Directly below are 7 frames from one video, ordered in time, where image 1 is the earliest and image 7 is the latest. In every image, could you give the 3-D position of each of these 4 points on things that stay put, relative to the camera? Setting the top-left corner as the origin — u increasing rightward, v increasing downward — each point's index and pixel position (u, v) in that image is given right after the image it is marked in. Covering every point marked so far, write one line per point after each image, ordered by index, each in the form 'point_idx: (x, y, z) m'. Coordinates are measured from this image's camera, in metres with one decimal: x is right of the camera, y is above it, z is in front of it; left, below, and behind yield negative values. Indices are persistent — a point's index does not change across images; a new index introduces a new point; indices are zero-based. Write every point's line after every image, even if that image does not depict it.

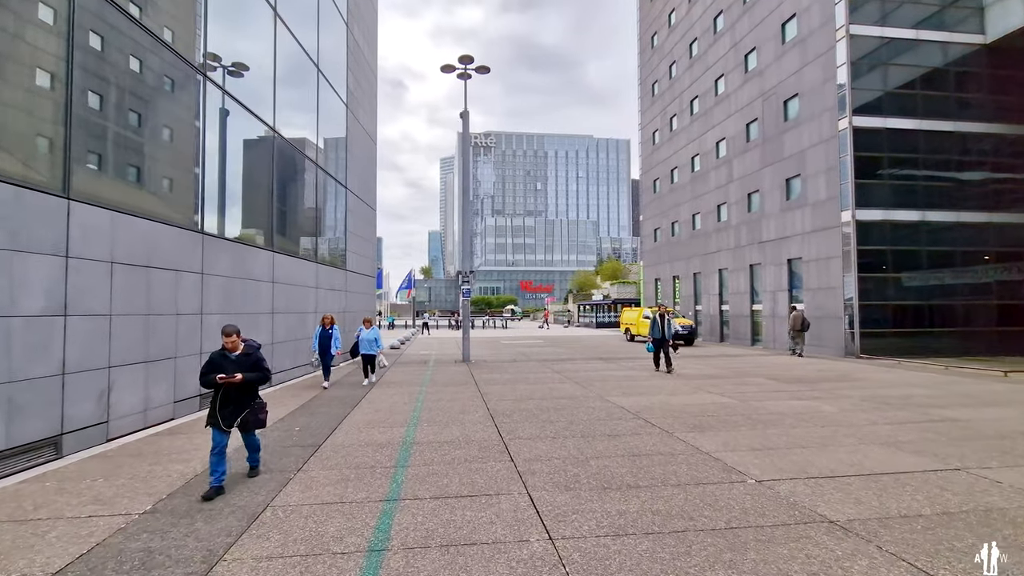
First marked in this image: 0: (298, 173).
0: (-6.4, +3.5, +16.1) m
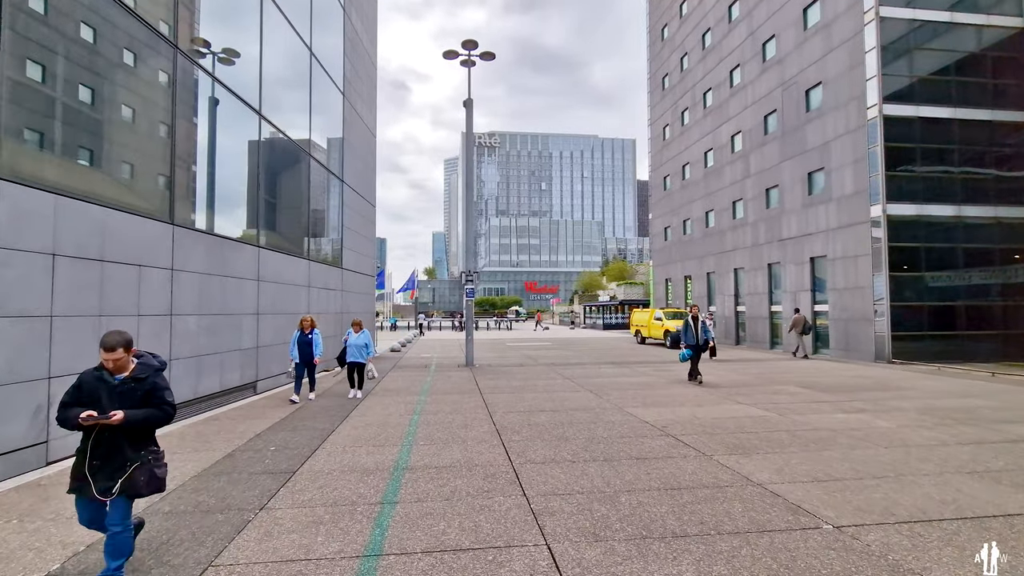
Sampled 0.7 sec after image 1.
0: (-6.2, +3.5, +15.0) m
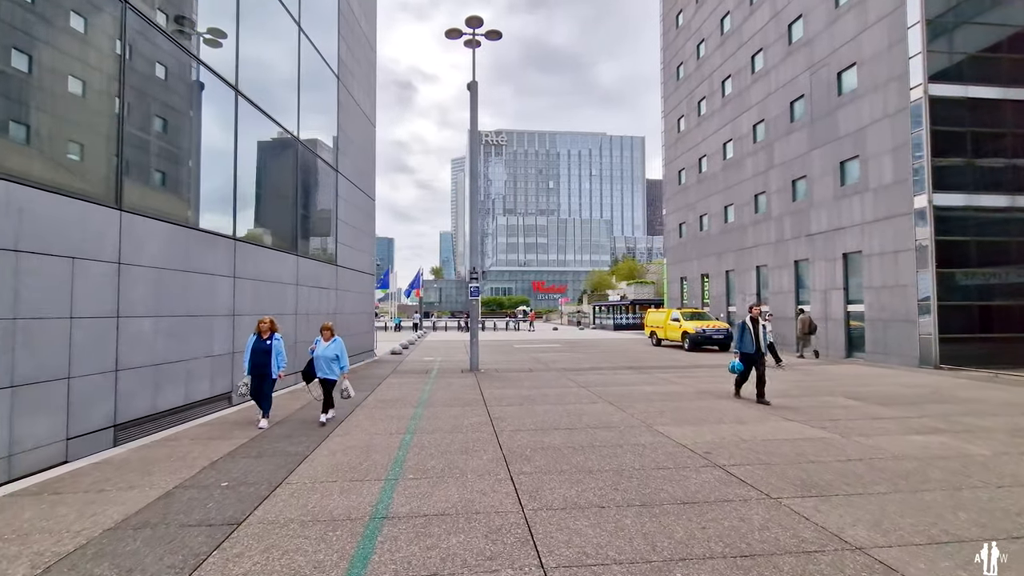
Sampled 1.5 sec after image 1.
0: (-5.9, +3.6, +13.7) m
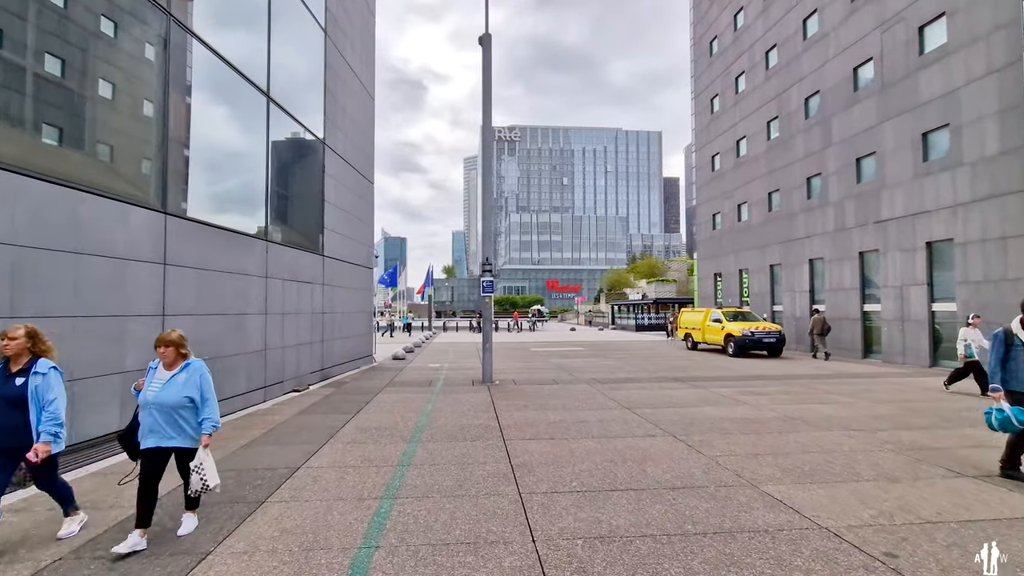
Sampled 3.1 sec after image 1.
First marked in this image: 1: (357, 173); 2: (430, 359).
0: (-5.5, +3.7, +11.0) m
1: (-5.2, +3.8, +17.3) m
2: (-3.1, -2.6, +19.6) m
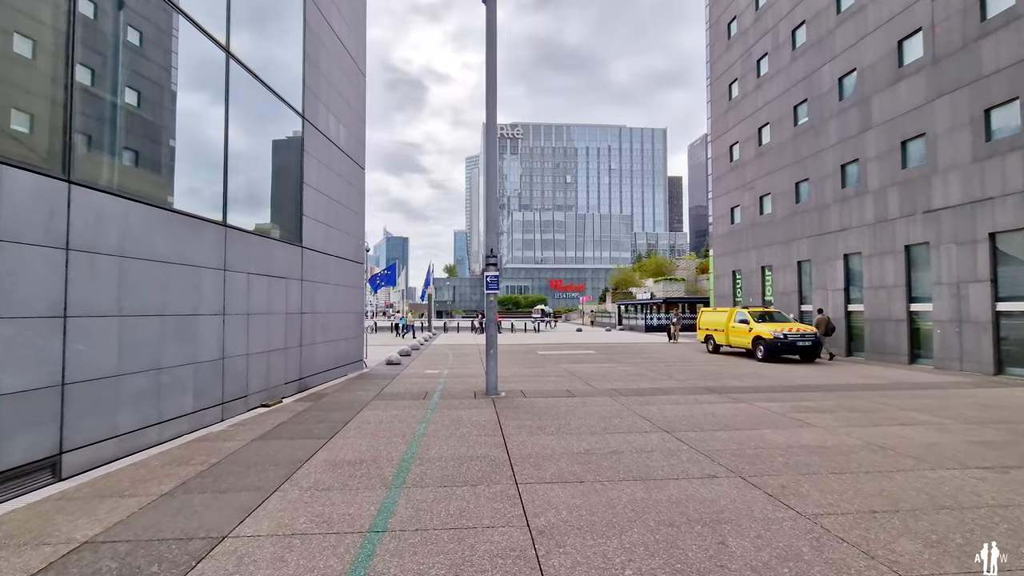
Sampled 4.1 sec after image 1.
0: (-5.3, +3.8, +9.1) m
1: (-5.0, +3.9, +15.4) m
2: (-2.9, -2.5, +17.8) m
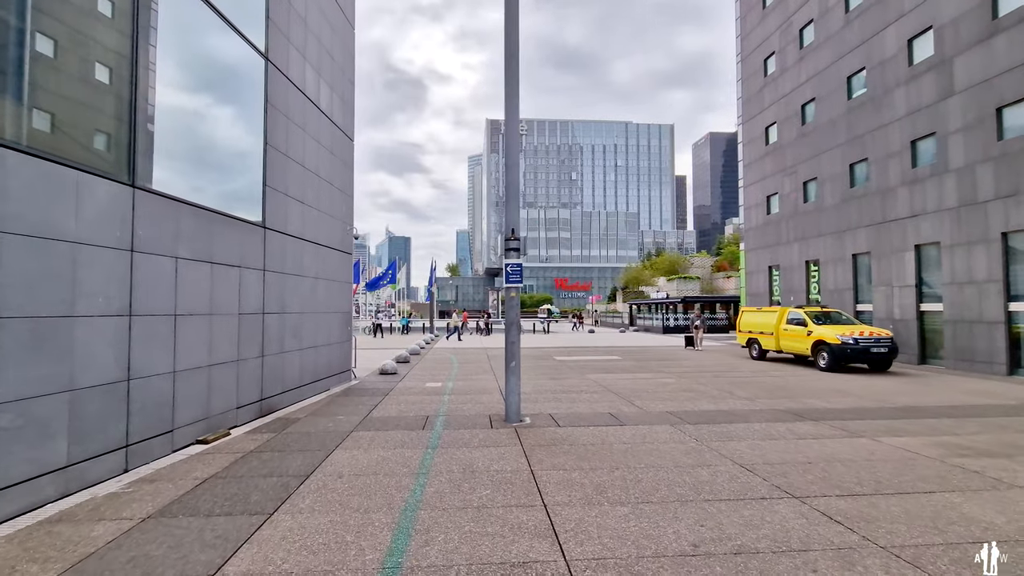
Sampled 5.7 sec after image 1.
0: (-4.8, +3.9, +6.3) m
1: (-4.5, +4.1, +12.6) m
2: (-2.4, -2.4, +15.0) m
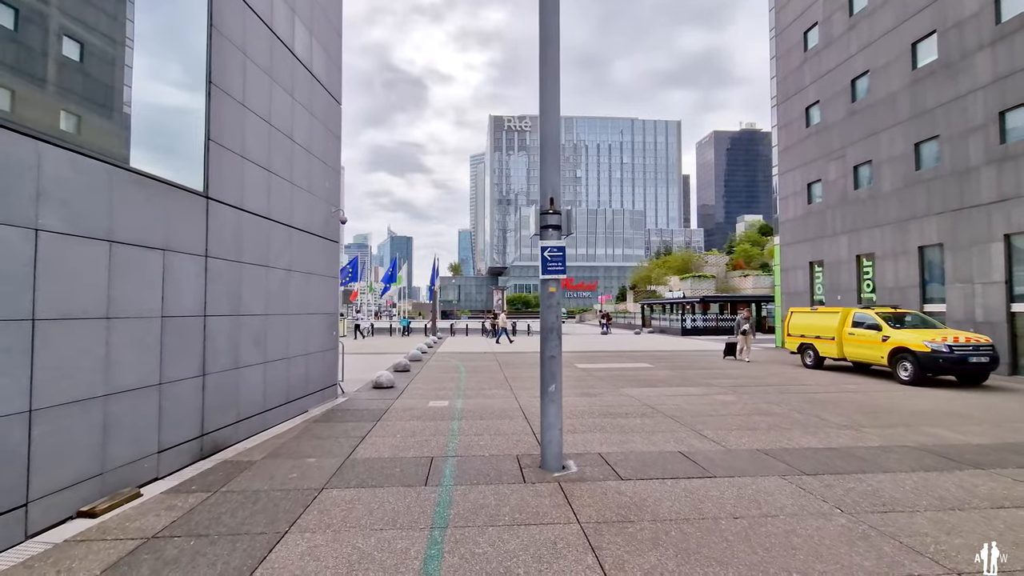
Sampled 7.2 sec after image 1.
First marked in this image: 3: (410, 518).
0: (-4.4, +4.0, +3.8) m
1: (-4.0, +4.1, +10.1) m
2: (-2.0, -2.3, +12.4) m
3: (-0.9, -2.1, +4.8) m
